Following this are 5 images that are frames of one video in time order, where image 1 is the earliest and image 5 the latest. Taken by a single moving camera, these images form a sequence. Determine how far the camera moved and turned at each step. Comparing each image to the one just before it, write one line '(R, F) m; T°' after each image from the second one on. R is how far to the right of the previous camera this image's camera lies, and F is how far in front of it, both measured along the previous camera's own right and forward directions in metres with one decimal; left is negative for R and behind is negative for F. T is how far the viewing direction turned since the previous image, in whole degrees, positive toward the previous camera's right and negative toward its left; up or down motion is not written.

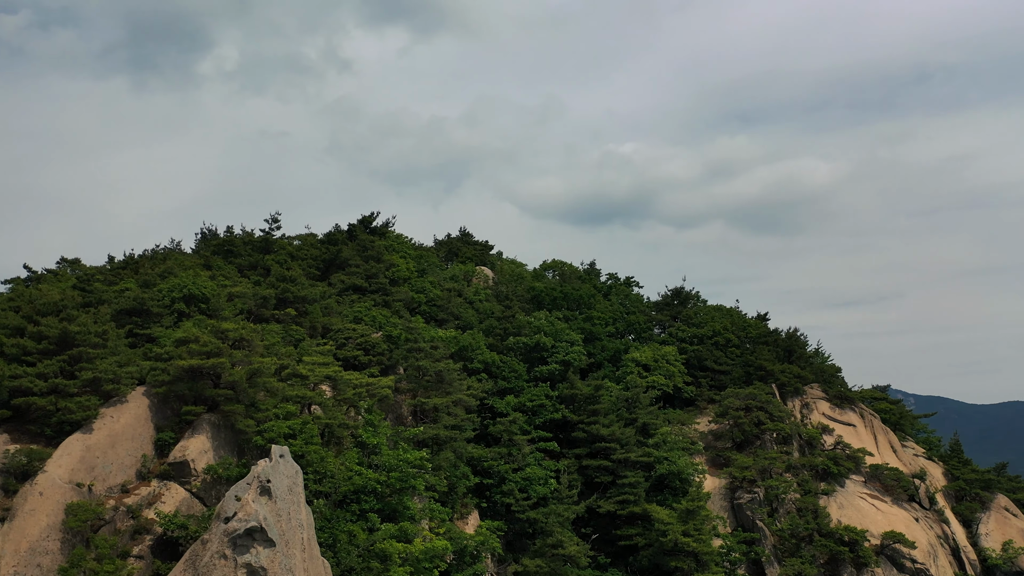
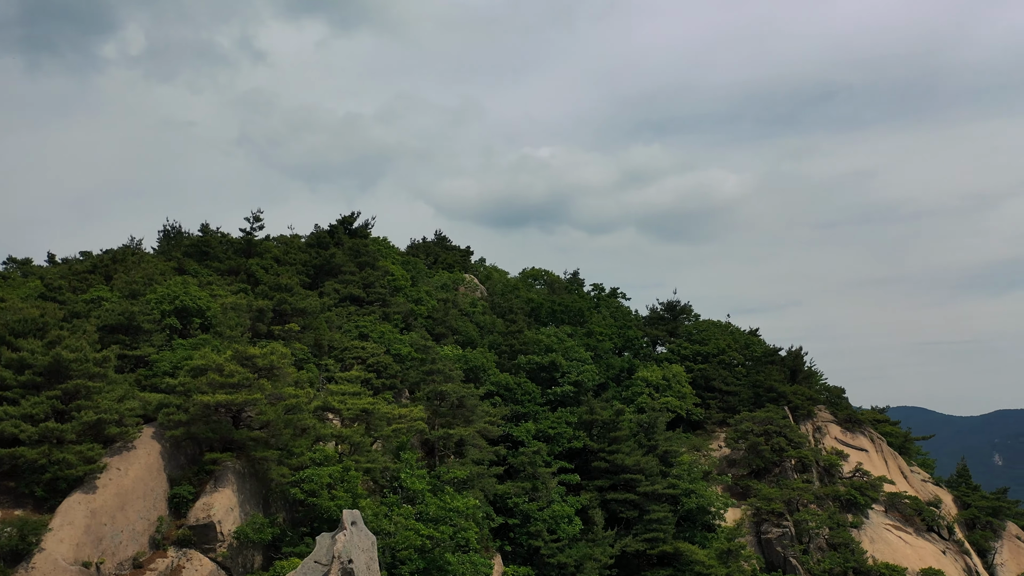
(-4.9, +4.5) m; +6°
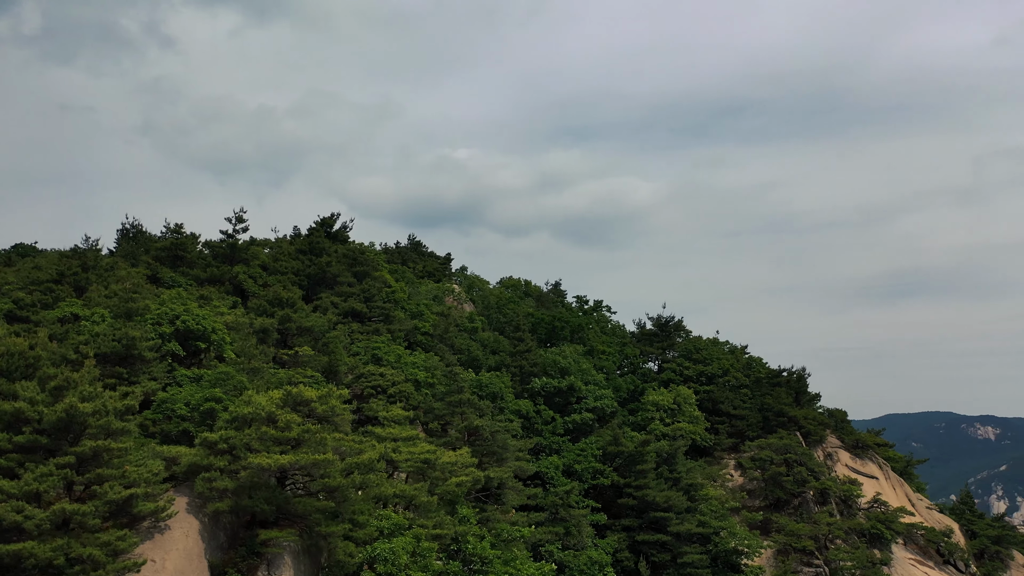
(-4.6, +4.4) m; +6°
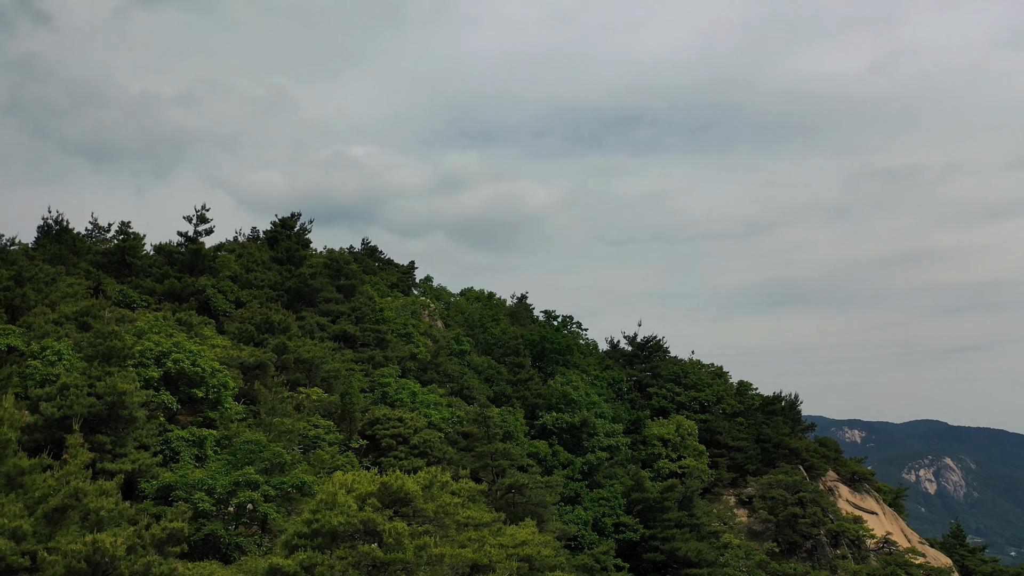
(-4.5, +5.4) m; +7°
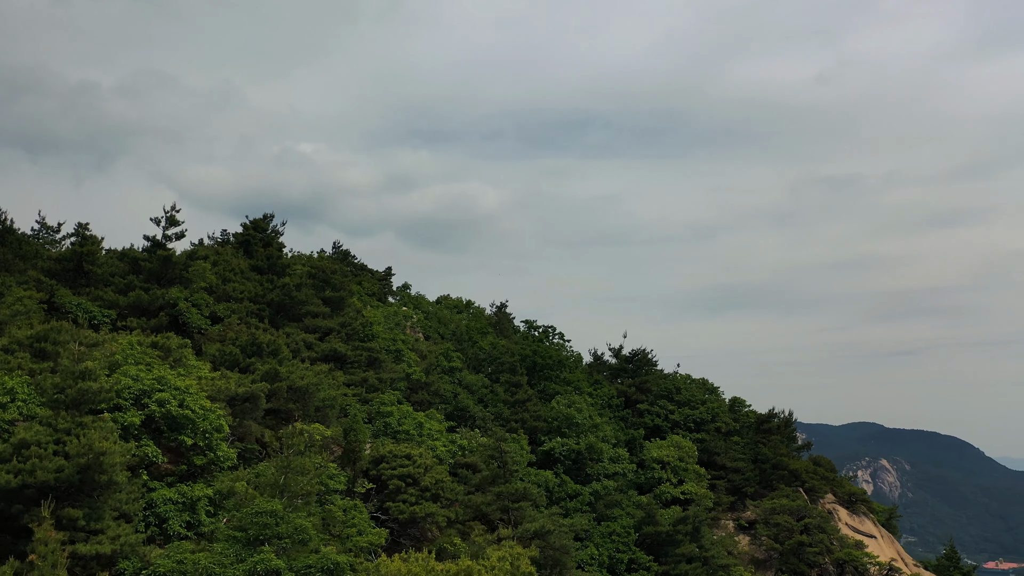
(-1.9, +2.8) m; +4°
